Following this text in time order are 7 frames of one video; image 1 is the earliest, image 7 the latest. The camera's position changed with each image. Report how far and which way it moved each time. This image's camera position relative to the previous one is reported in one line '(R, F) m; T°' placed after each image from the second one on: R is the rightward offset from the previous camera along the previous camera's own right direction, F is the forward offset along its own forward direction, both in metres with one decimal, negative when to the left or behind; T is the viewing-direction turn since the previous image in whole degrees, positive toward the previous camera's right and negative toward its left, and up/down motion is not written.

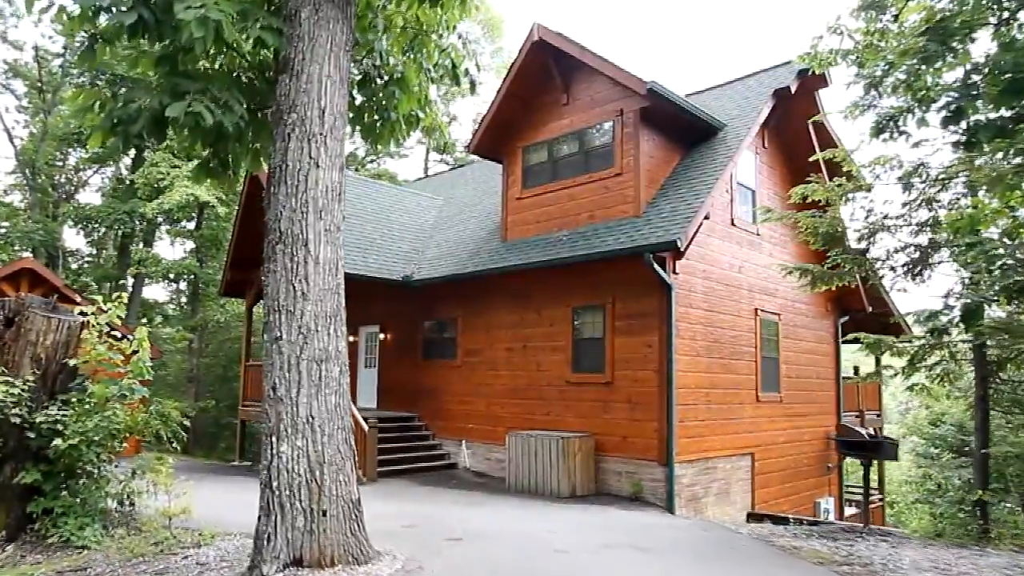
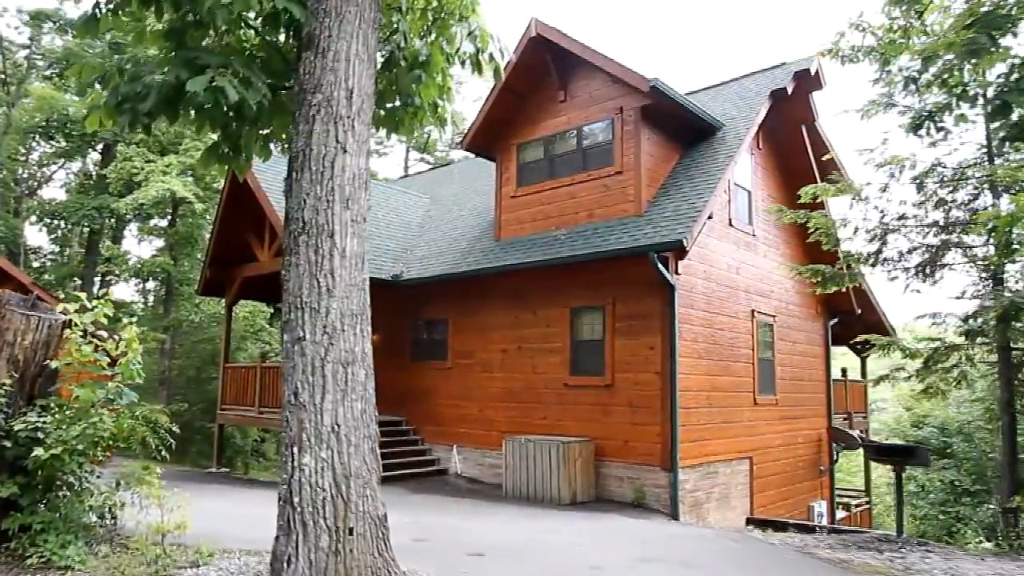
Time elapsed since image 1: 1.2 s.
(-0.4, +0.4) m; +2°
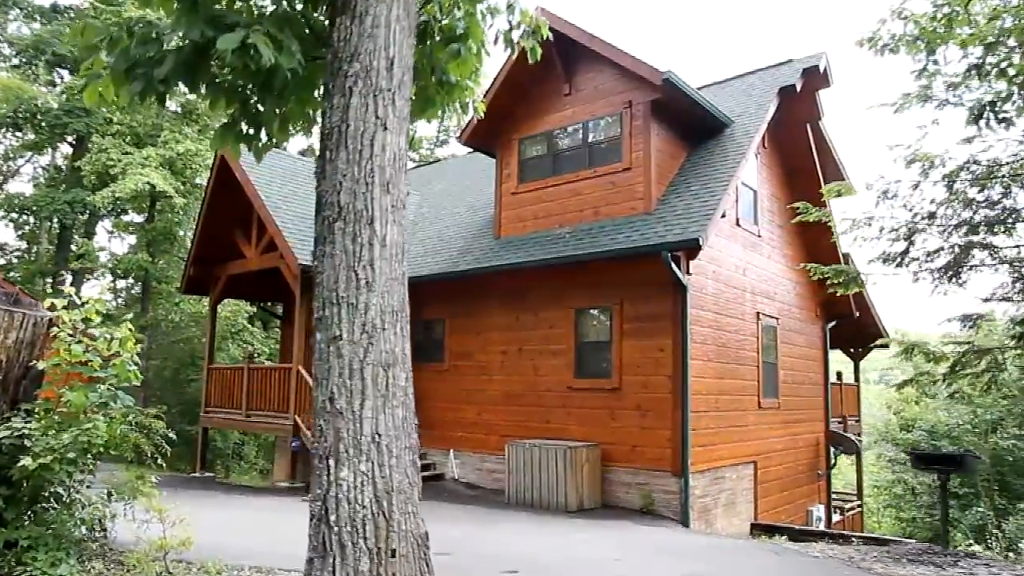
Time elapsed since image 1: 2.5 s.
(-0.4, +0.4) m; +2°
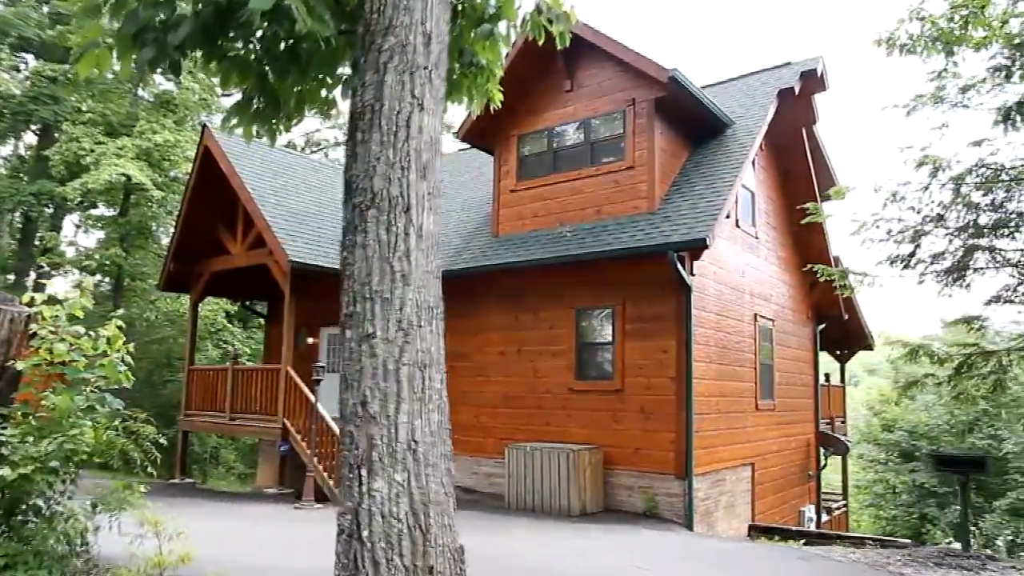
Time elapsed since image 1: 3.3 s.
(-0.3, +0.3) m; +2°
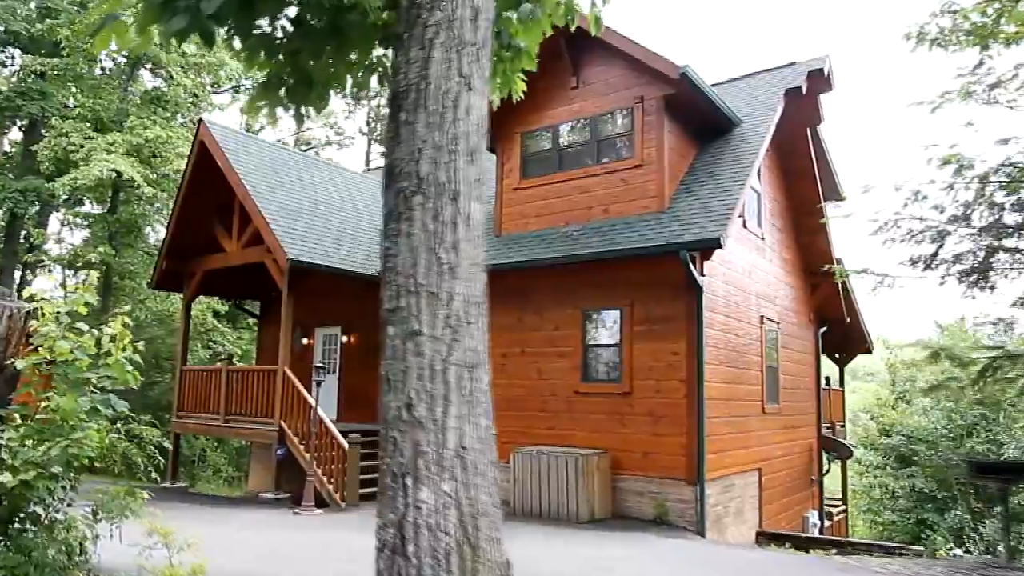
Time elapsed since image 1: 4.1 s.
(-0.3, +0.2) m; +1°
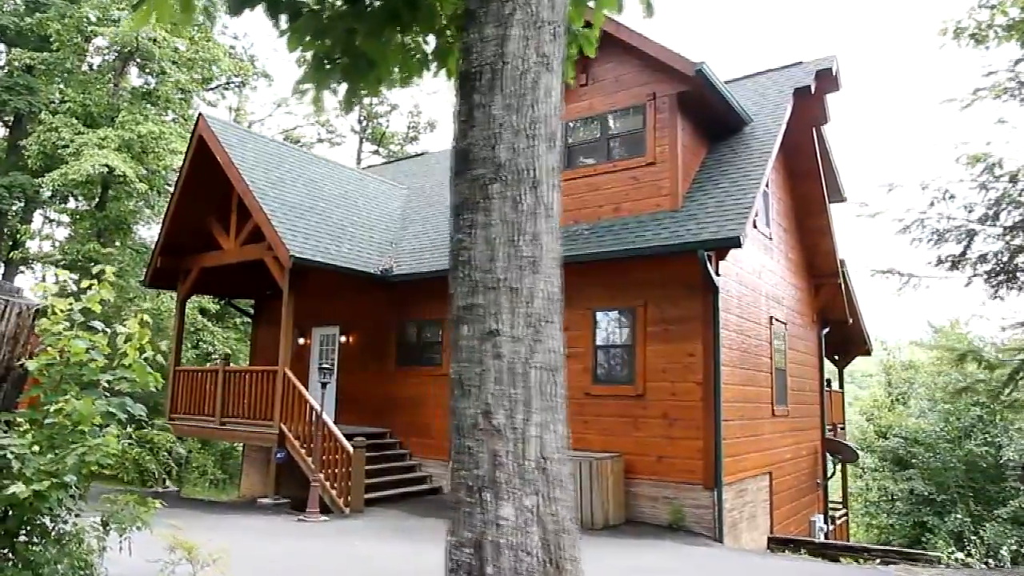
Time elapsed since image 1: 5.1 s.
(-0.4, +0.3) m; +1°
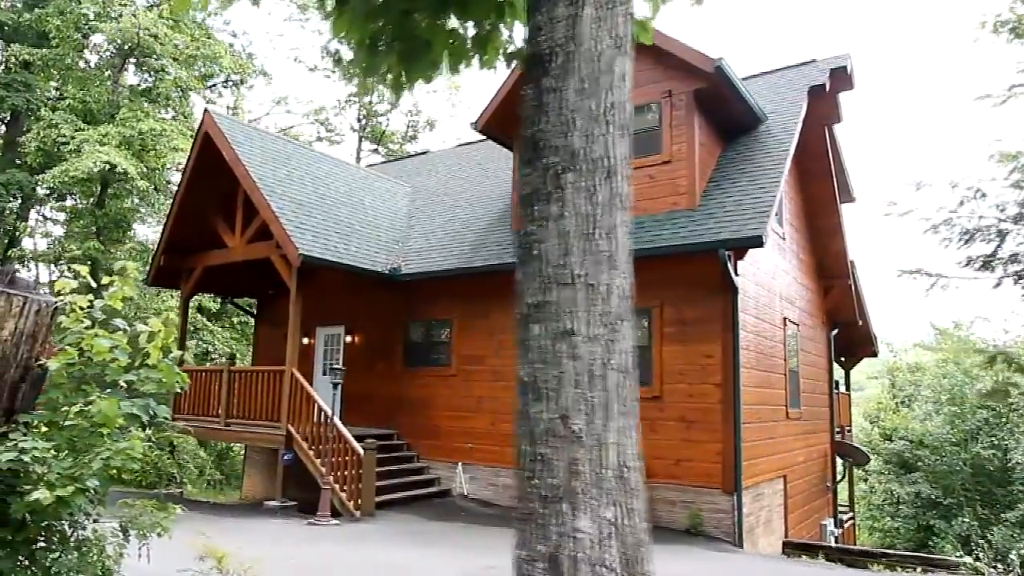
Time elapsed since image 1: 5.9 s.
(-0.3, +0.2) m; +1°
